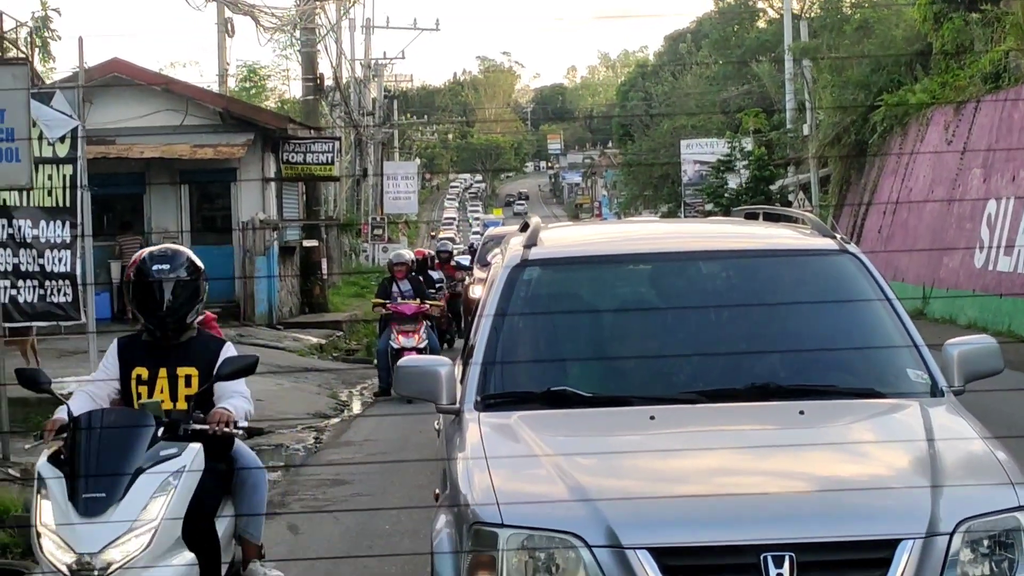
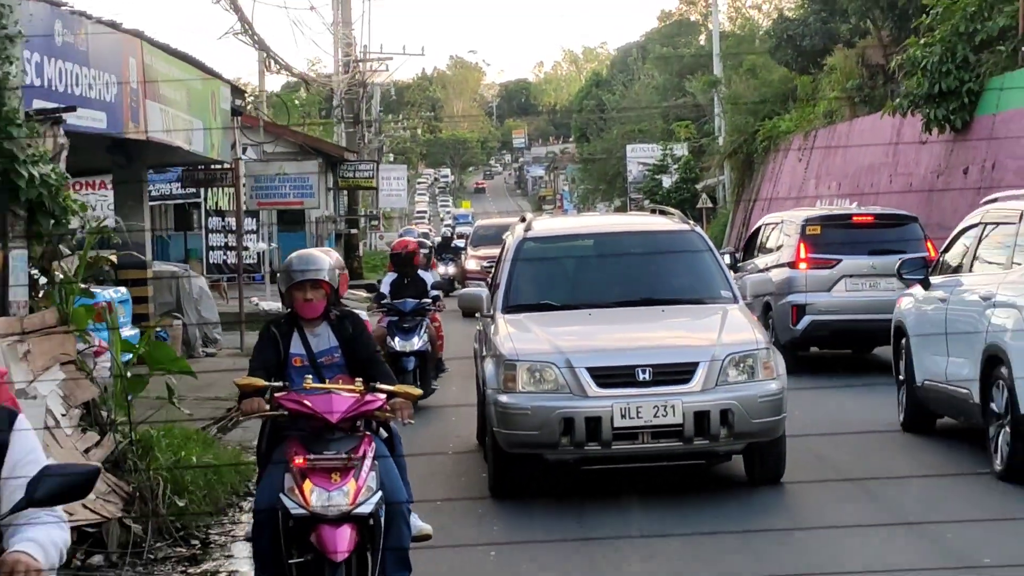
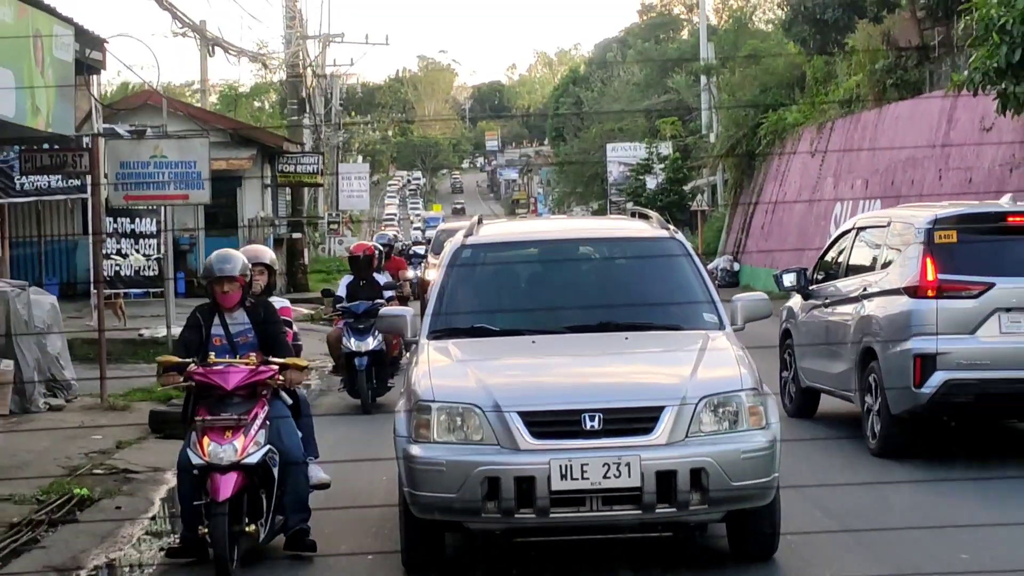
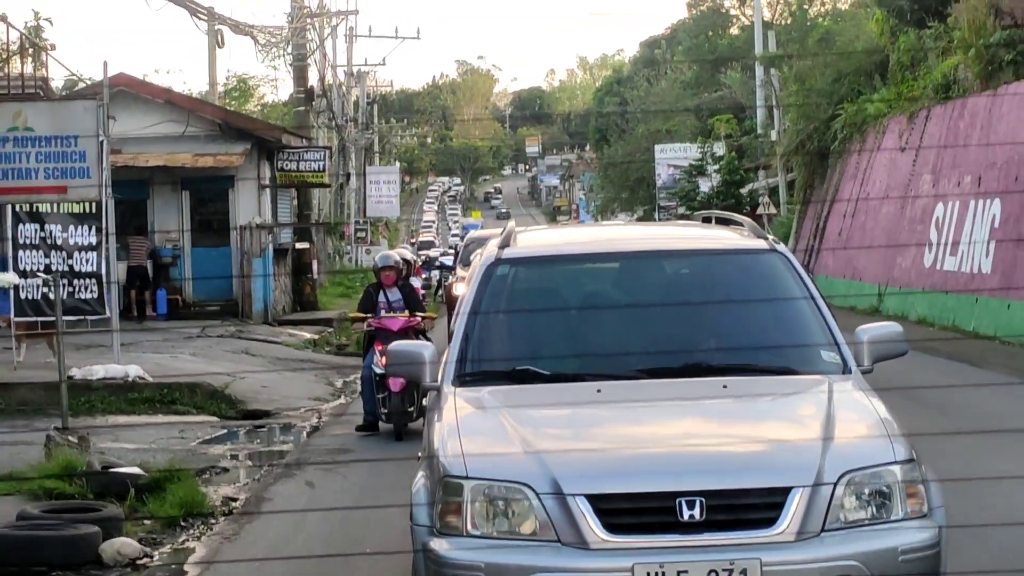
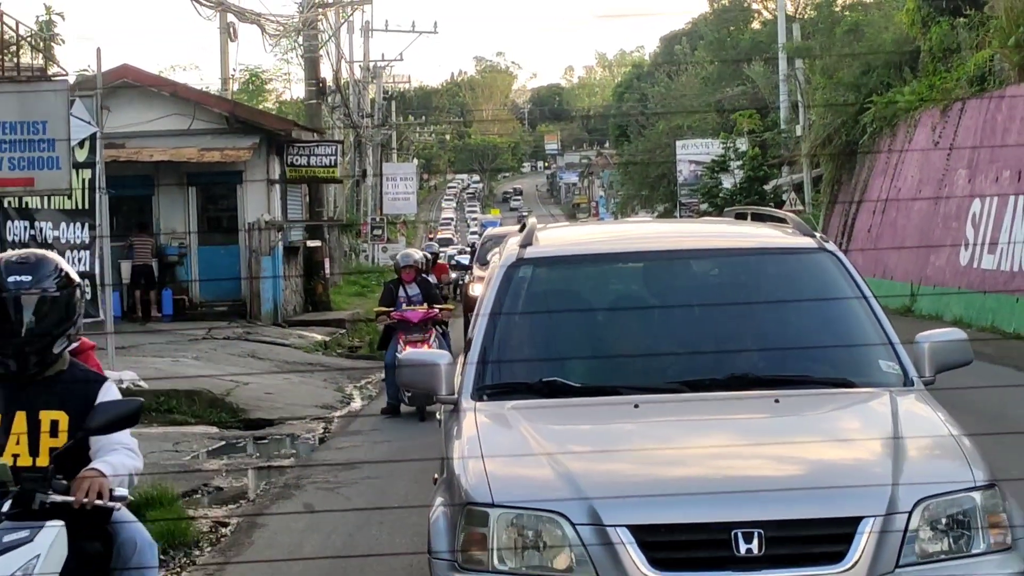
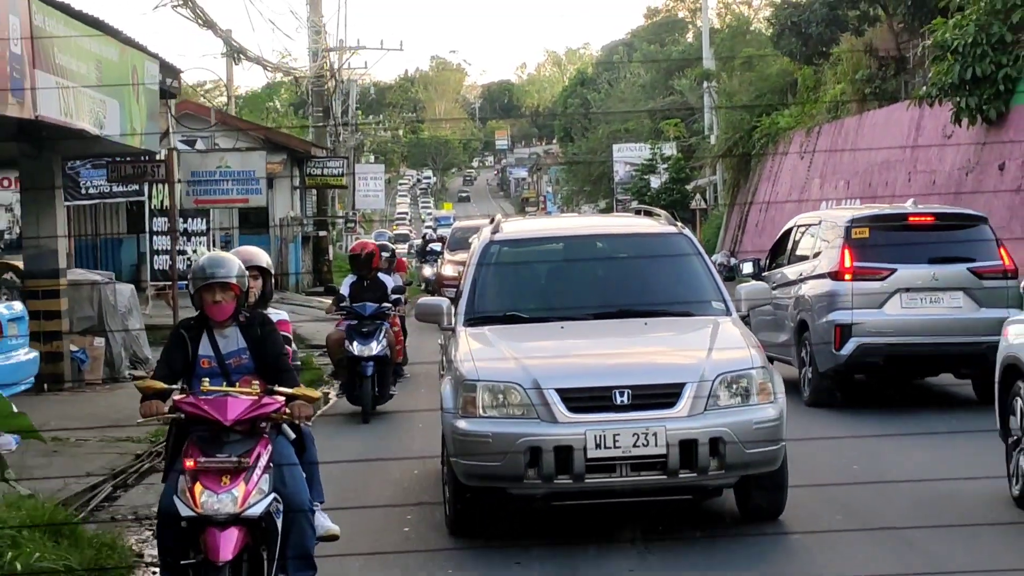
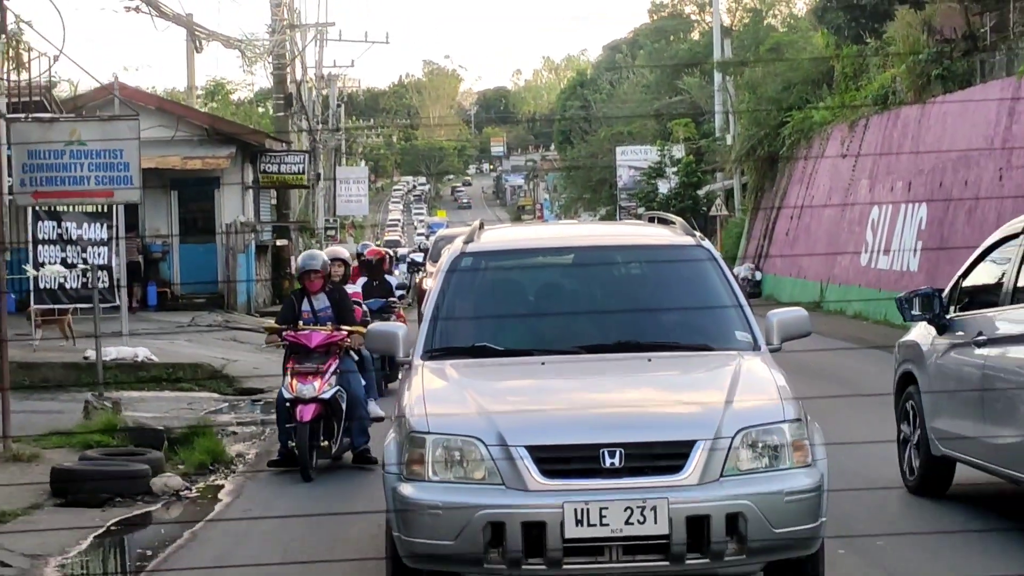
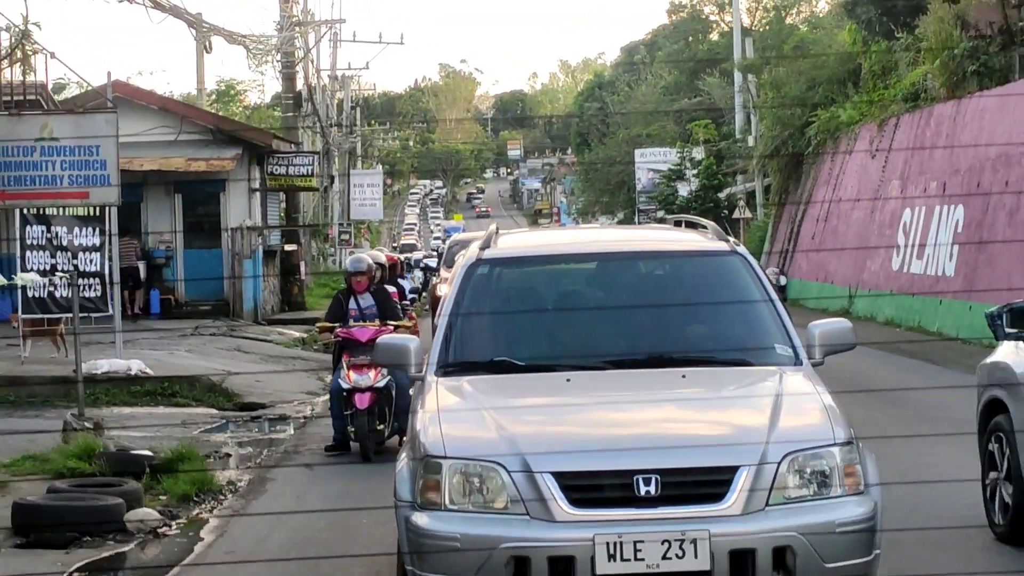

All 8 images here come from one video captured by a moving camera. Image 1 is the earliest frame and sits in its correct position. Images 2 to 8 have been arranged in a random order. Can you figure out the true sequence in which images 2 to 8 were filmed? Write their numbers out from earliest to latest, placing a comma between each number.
5, 4, 8, 7, 3, 6, 2
